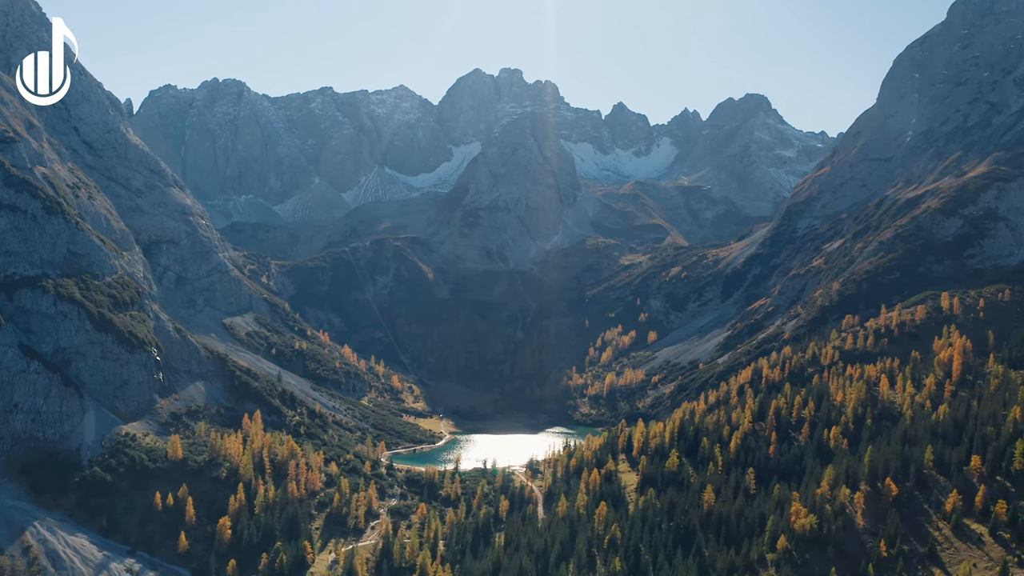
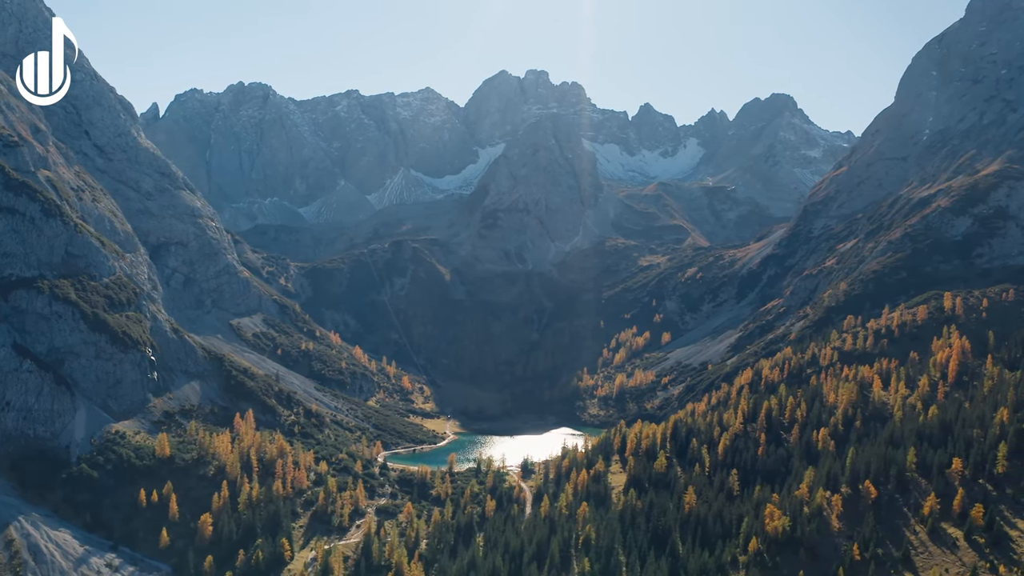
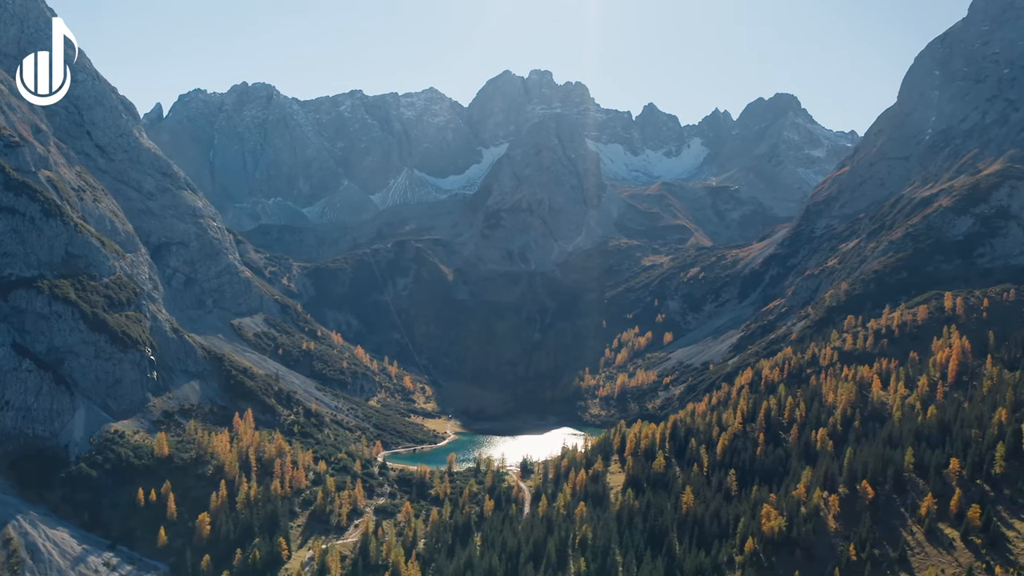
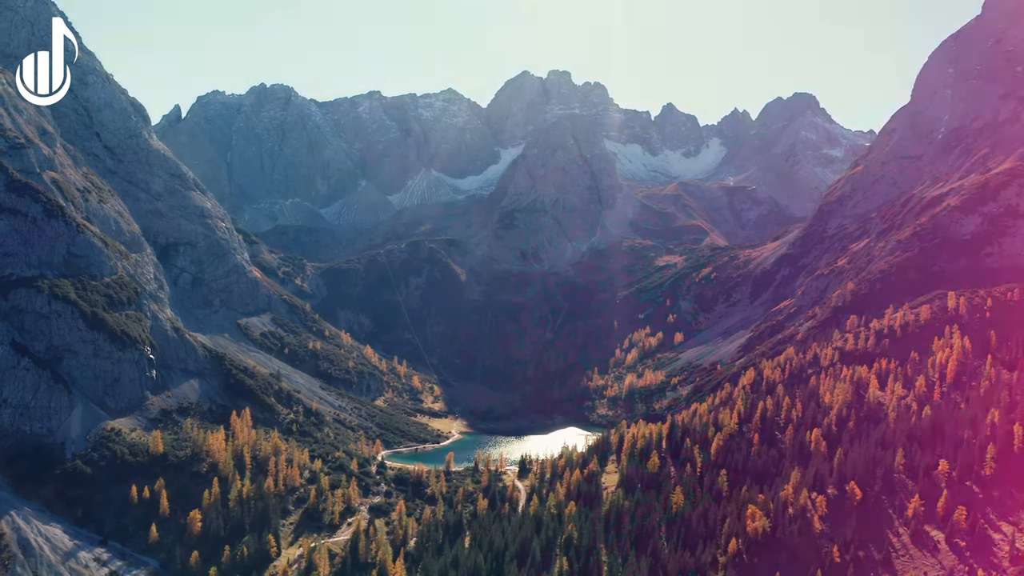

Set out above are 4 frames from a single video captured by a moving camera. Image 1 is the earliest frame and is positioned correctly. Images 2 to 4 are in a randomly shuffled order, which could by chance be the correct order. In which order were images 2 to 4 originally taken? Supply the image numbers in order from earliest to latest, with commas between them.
2, 3, 4
